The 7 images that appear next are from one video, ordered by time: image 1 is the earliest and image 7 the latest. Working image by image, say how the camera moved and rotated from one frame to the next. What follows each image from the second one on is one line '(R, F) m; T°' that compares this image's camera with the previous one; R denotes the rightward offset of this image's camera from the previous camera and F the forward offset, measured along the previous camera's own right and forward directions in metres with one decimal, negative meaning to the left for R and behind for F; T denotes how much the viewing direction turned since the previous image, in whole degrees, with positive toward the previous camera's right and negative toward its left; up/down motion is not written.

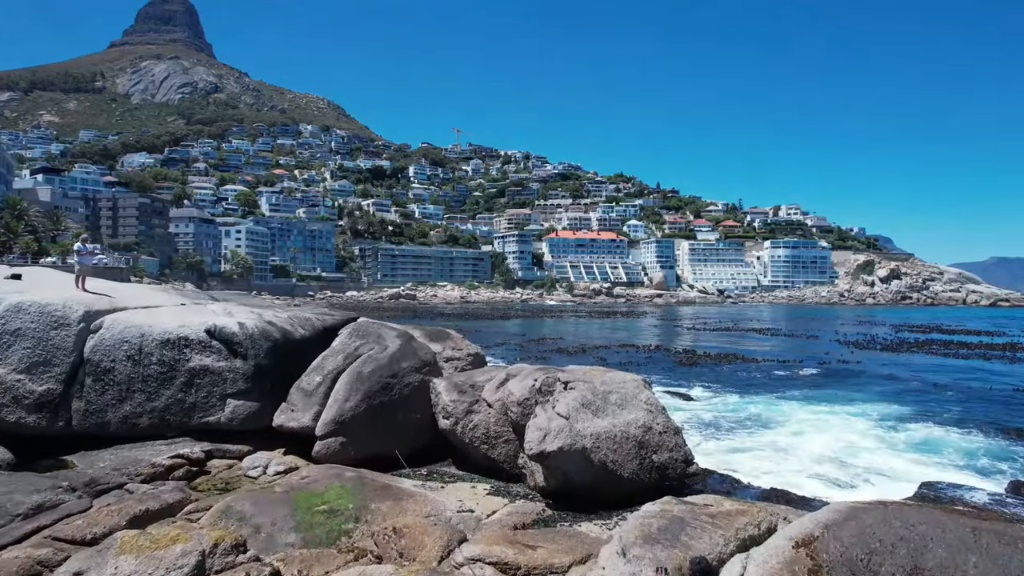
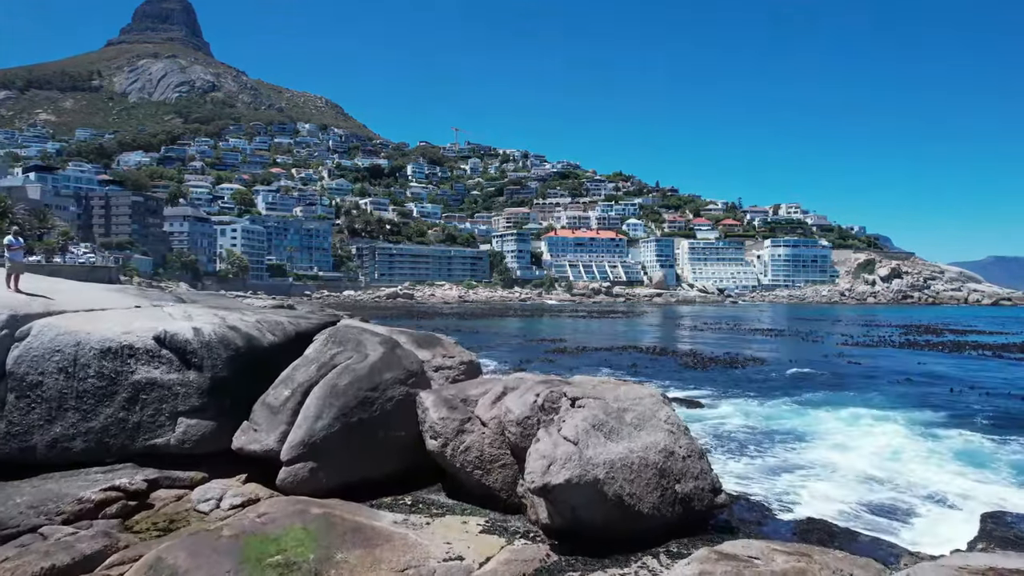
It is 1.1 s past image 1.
(0.0, +1.4) m; 0°
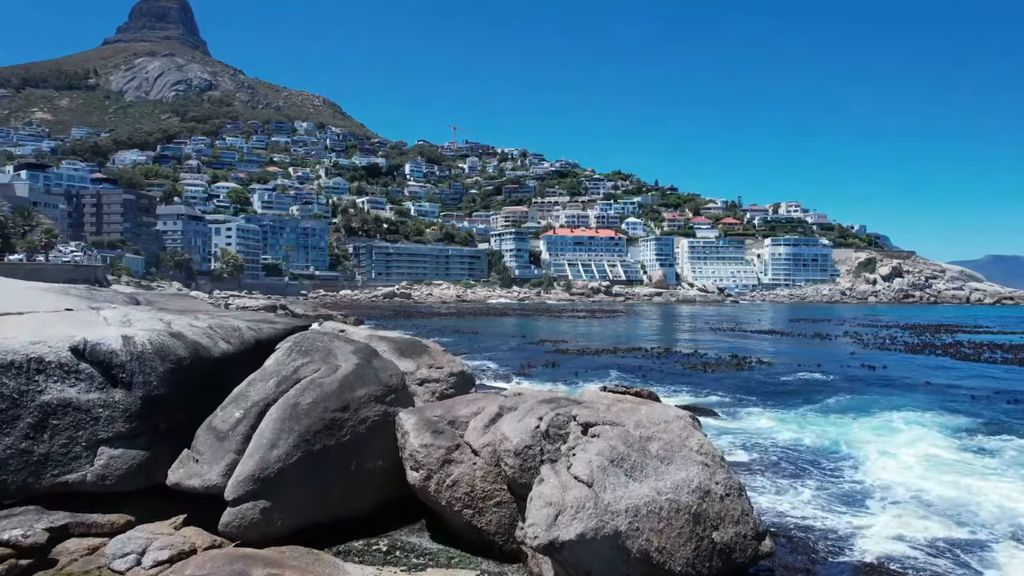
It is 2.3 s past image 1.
(0.0, +1.6) m; 0°
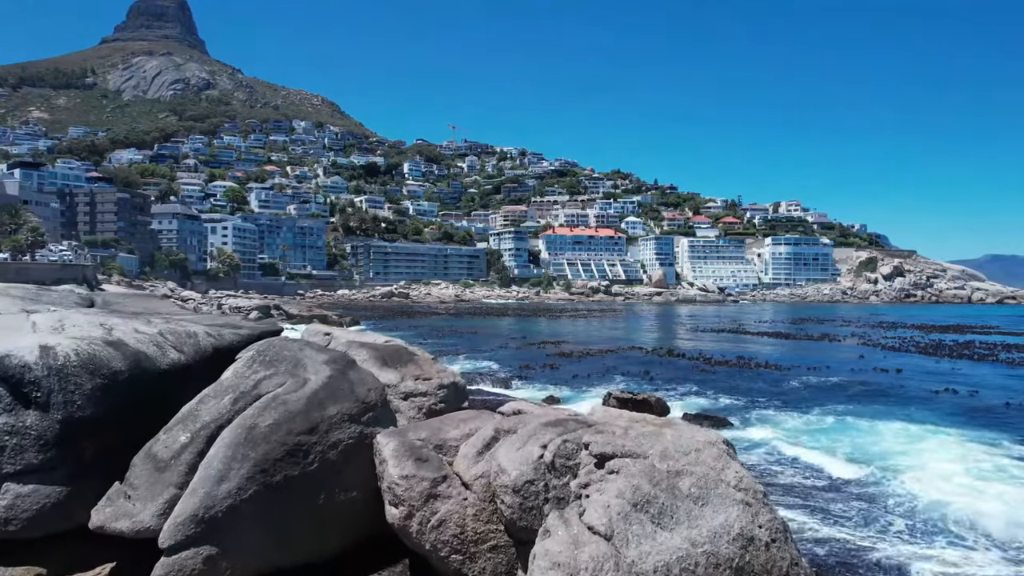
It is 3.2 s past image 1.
(0.0, +1.3) m; 0°
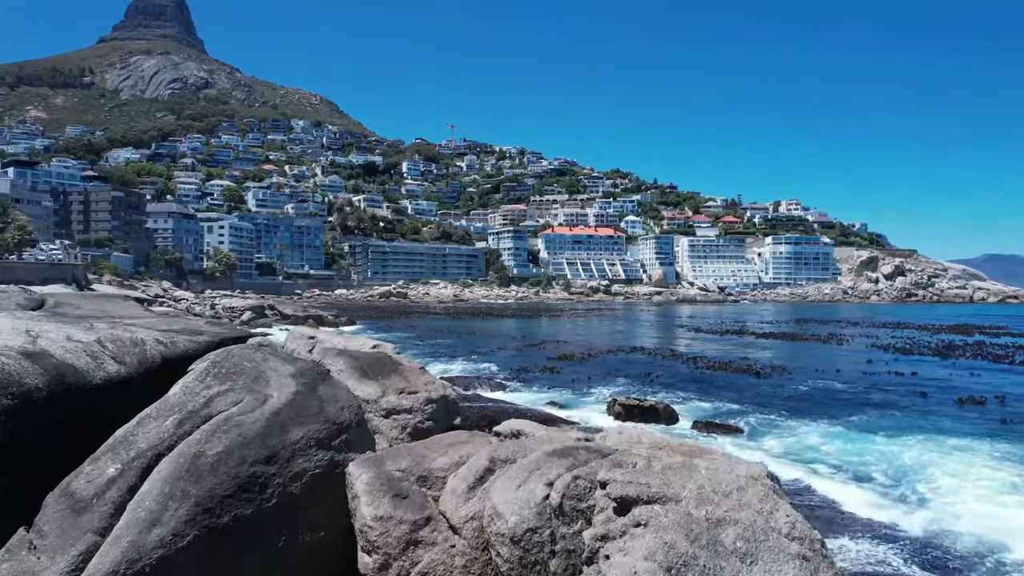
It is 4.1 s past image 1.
(0.0, +1.1) m; 0°
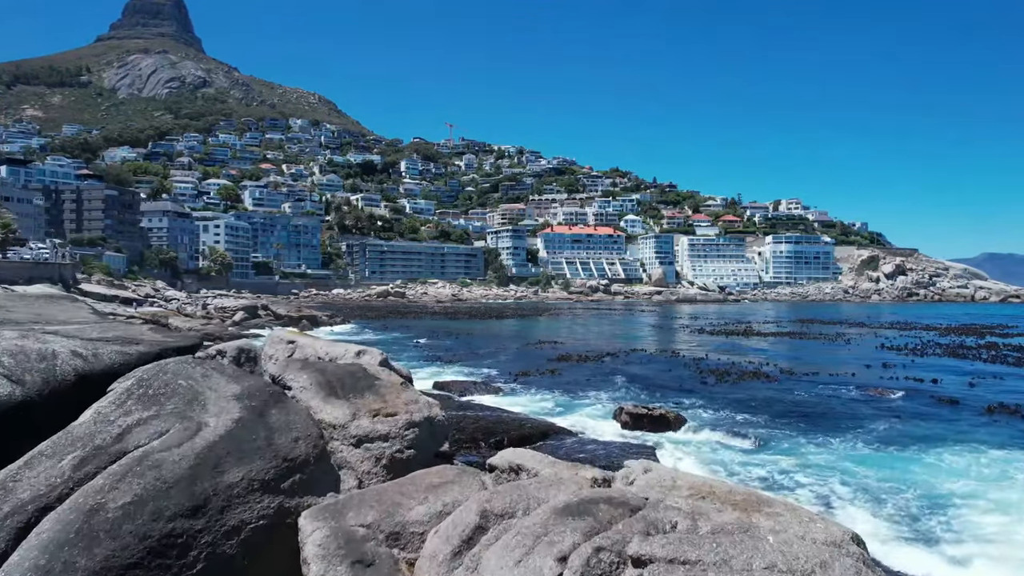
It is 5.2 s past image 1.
(0.0, +1.3) m; 0°
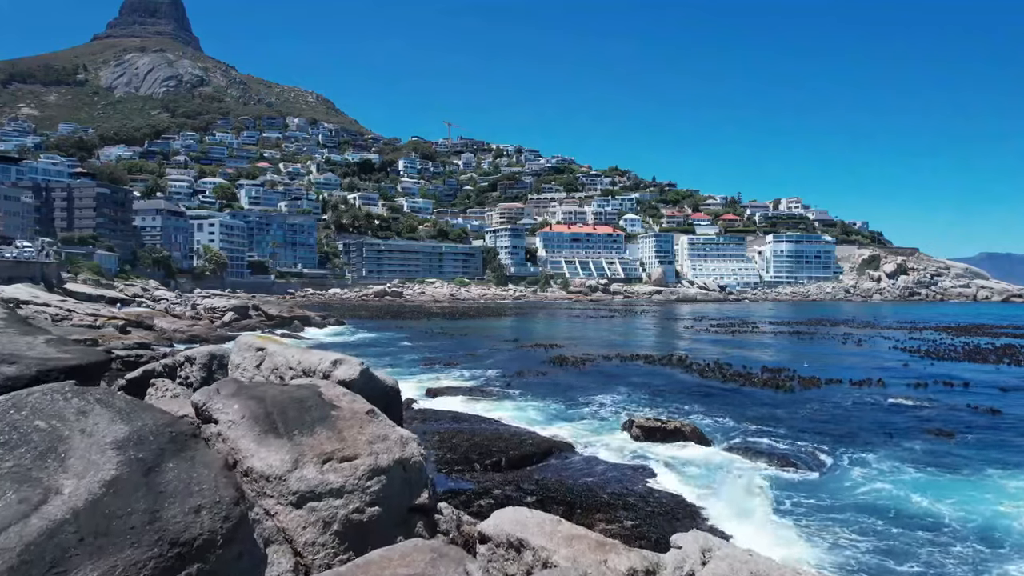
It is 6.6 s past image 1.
(0.0, +1.6) m; 0°
